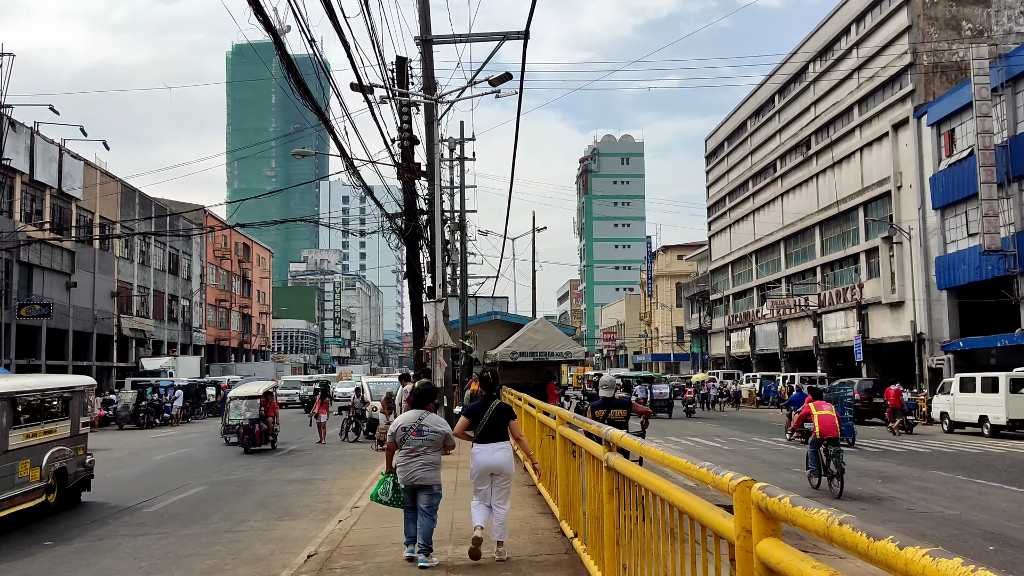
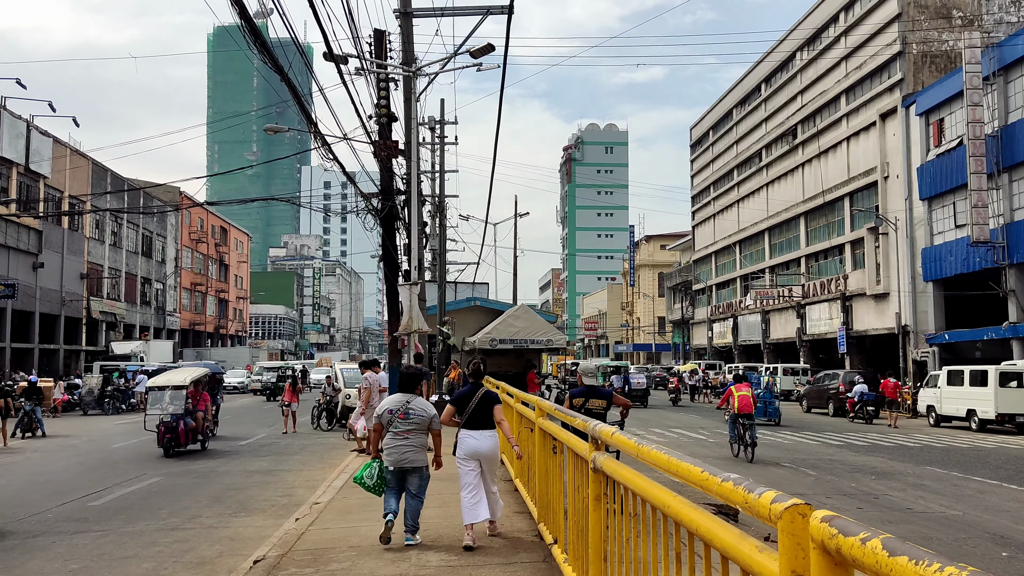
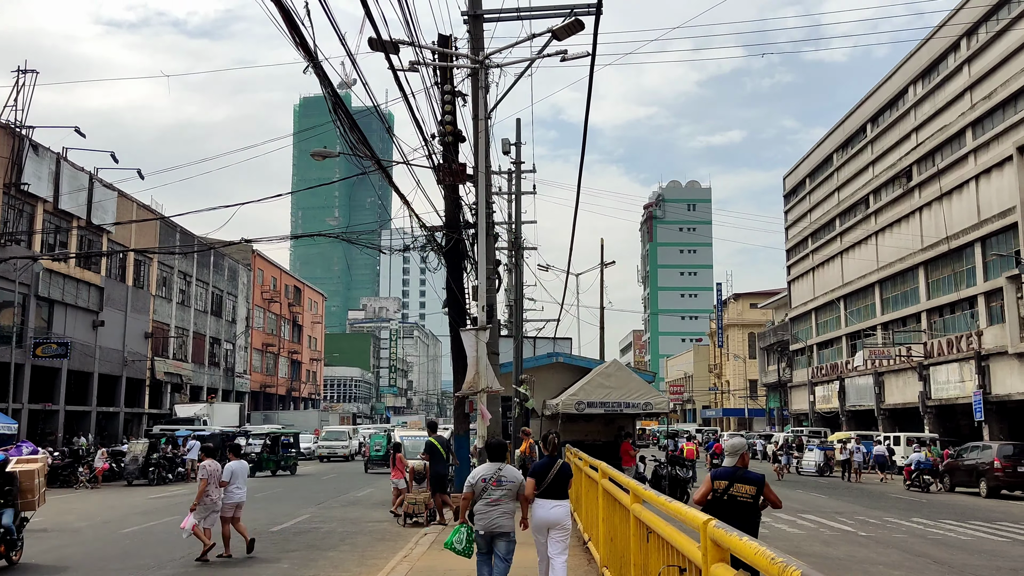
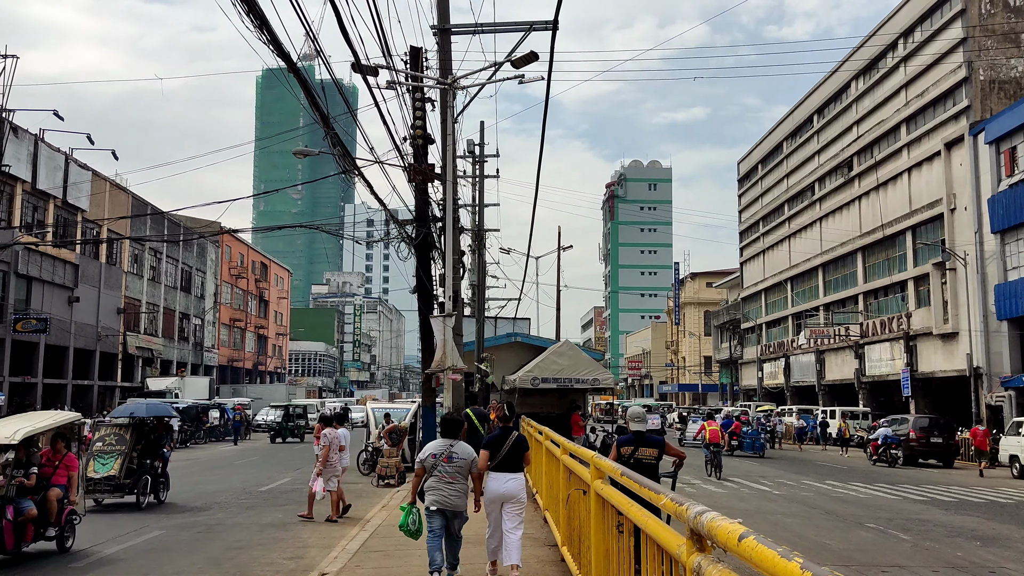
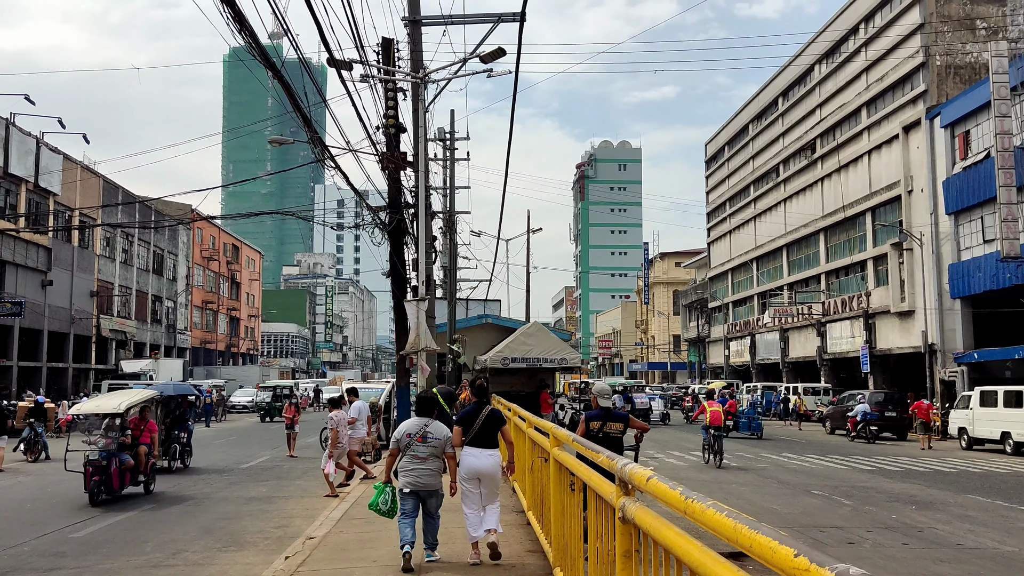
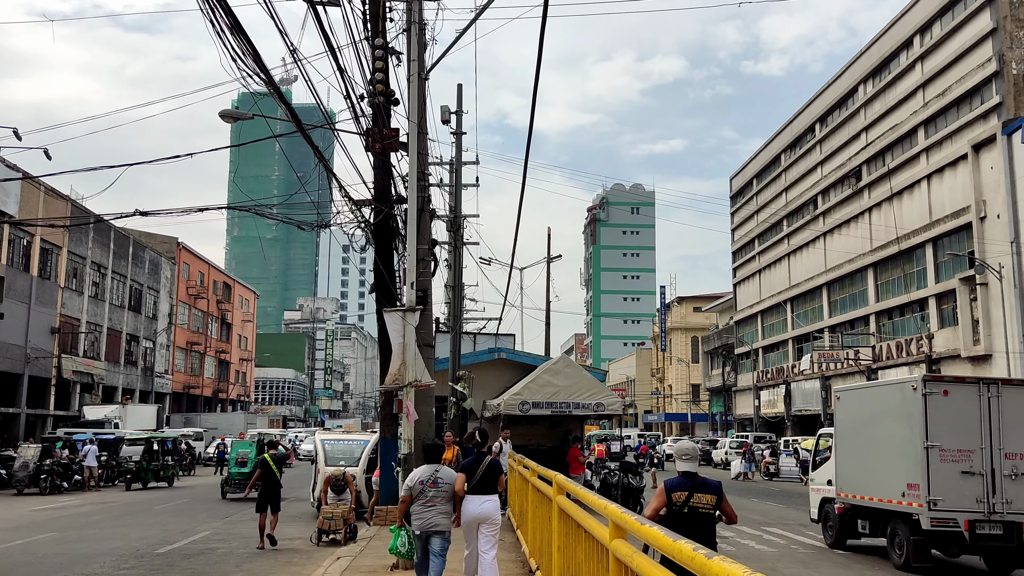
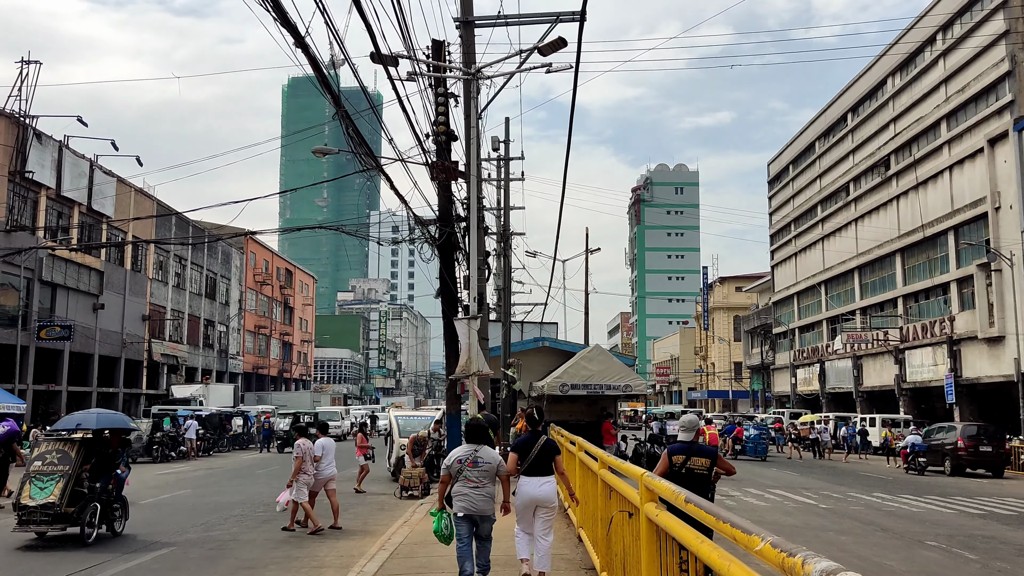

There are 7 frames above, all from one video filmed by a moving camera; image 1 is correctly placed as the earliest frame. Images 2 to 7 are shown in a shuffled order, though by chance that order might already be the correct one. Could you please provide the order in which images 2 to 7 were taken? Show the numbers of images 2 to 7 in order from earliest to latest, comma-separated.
2, 5, 4, 7, 3, 6
